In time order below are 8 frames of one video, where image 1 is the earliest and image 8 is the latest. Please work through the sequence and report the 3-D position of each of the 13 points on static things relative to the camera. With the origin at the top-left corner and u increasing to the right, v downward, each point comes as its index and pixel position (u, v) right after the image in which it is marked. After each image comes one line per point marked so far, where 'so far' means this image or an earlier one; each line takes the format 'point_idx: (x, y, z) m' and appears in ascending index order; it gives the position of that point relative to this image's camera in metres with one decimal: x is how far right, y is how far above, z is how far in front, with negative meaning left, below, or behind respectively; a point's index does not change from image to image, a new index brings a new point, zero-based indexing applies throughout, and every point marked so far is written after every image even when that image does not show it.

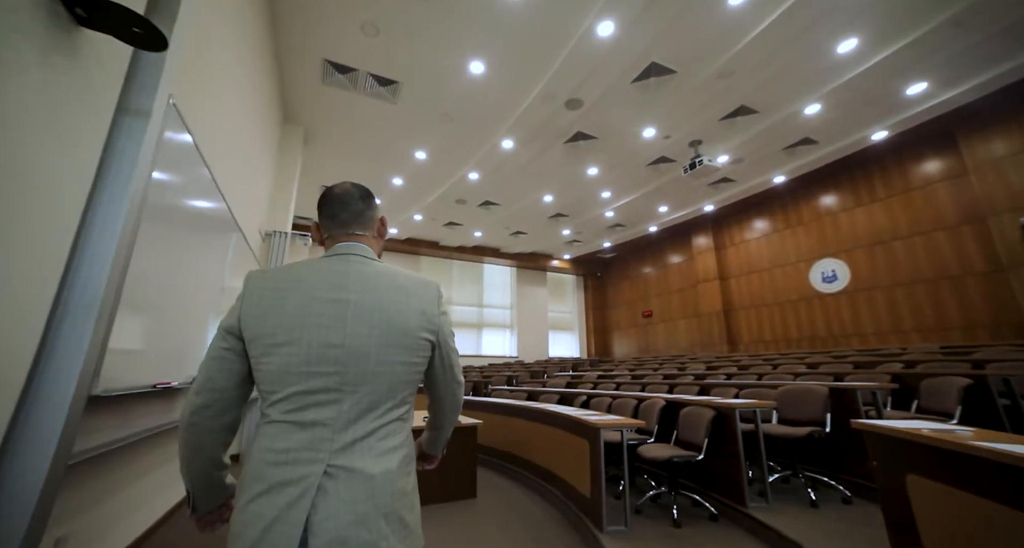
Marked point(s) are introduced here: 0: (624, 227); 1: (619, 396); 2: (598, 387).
0: (+2.4, +1.0, +8.6) m
1: (+0.8, -1.0, +3.1) m
2: (+0.9, -1.2, +4.2) m
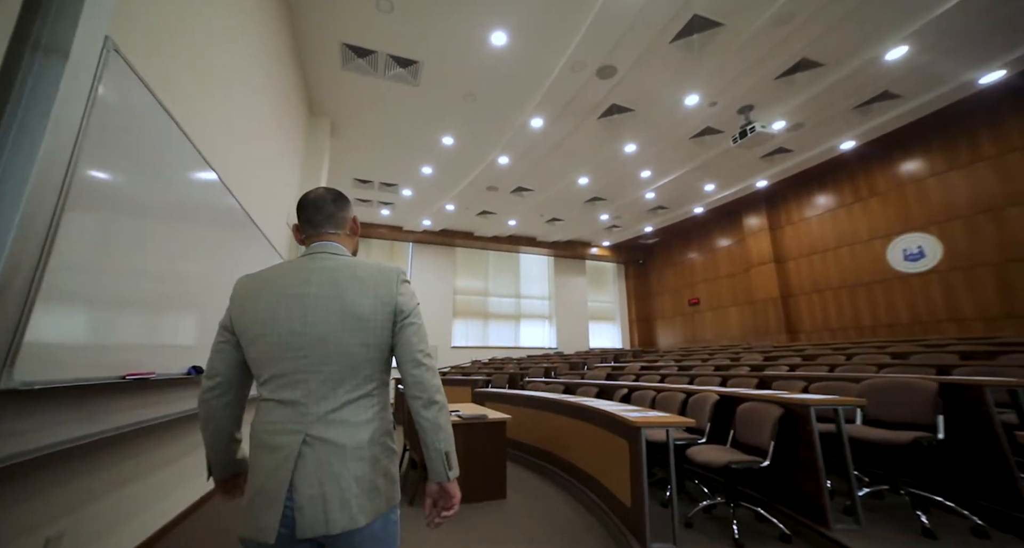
0: (+3.1, +1.3, +8.1) m
1: (+1.1, -0.8, +2.8) m
2: (+1.3, -1.0, +3.9) m
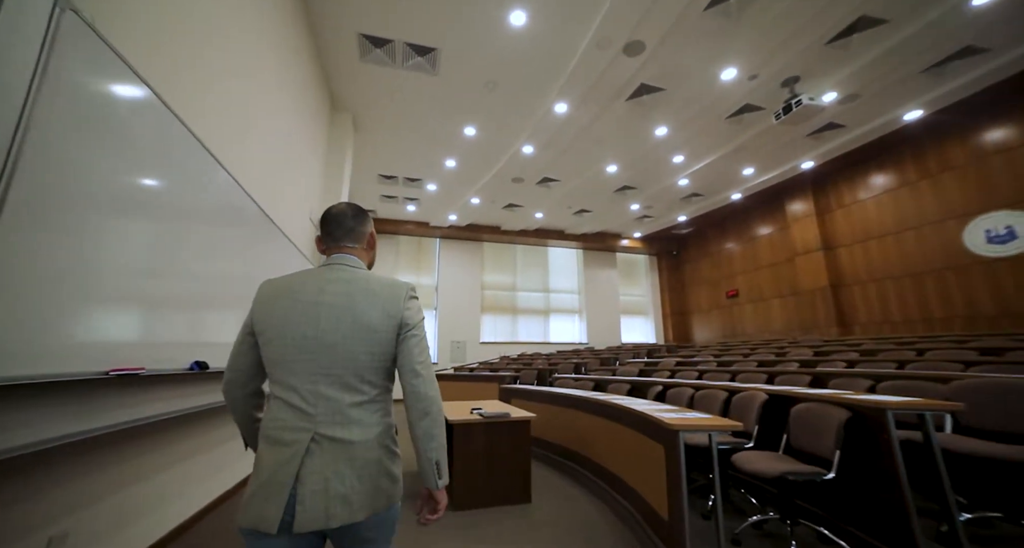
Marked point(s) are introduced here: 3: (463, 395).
0: (+3.7, +1.5, +7.6) m
1: (+1.3, -0.8, +2.6) m
2: (+1.5, -0.9, +3.6) m
3: (-0.8, -1.8, +5.8) m
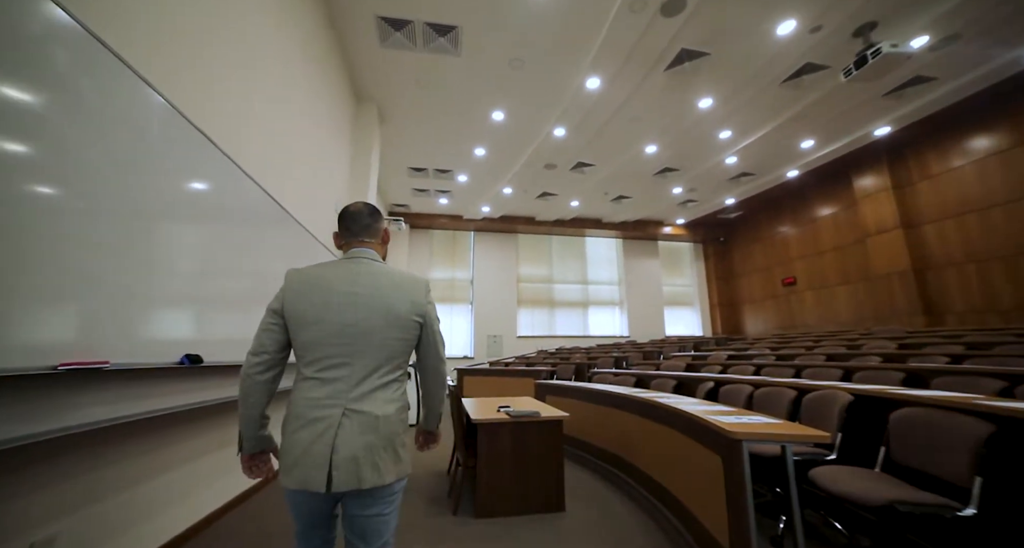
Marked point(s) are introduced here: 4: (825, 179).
0: (+4.3, +1.7, +7.0) m
1: (+1.4, -0.6, +2.3) m
2: (+1.8, -0.8, +3.3) m
3: (-0.2, -1.7, +5.6) m
4: (+6.6, +2.0, +8.4) m
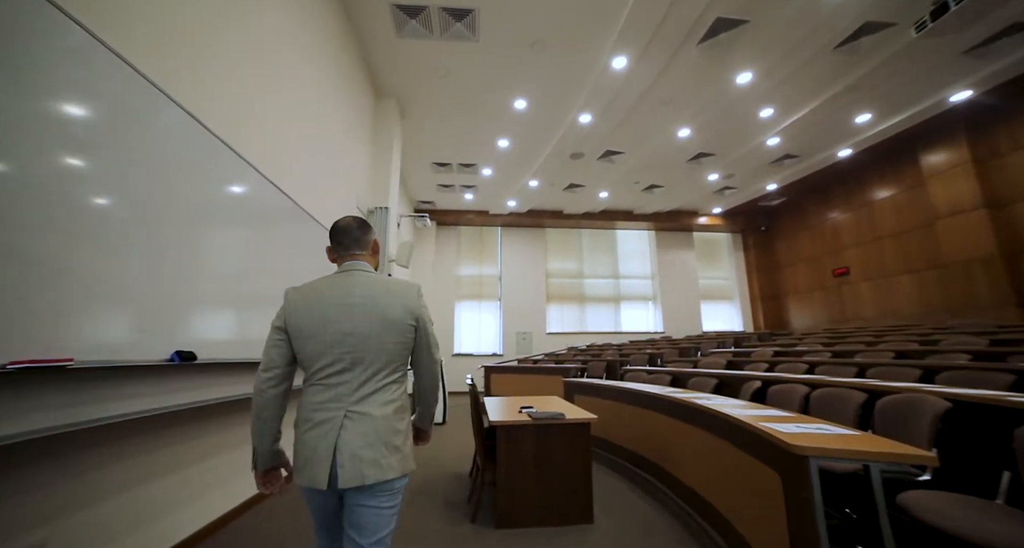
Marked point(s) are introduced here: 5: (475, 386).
0: (+4.7, +1.9, +6.5) m
1: (+1.6, -0.6, +2.0) m
2: (+2.0, -0.7, +3.0) m
3: (+0.2, -1.6, +5.5) m
4: (+7.1, +2.2, +7.7) m
5: (-0.2, -0.6, +2.2) m
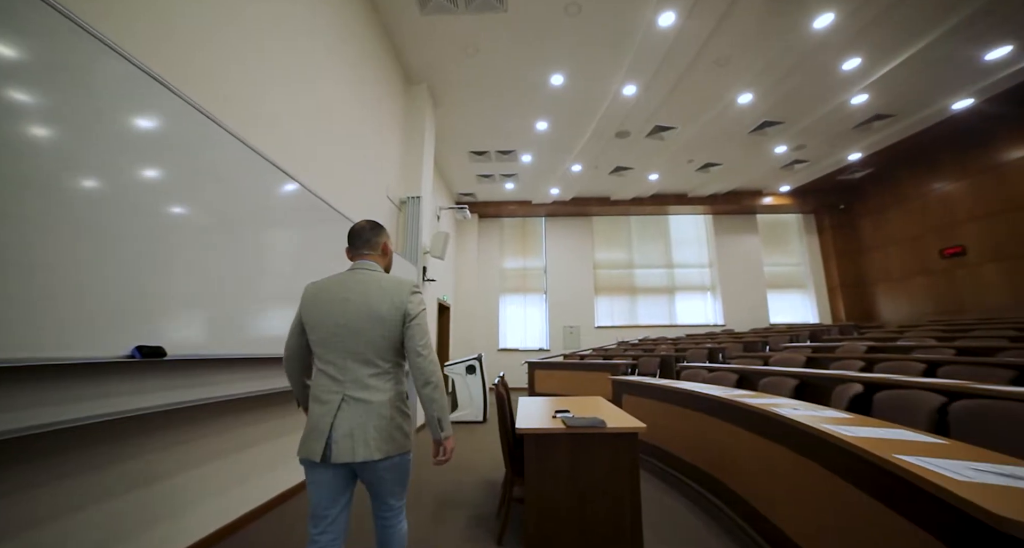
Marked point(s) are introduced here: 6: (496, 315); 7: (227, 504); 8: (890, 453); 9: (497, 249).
0: (+5.3, +2.2, +5.6) m
1: (+1.7, -0.5, +1.5) m
2: (+2.2, -0.6, +2.4) m
3: (+0.7, -1.5, +5.2) m
4: (+7.8, +2.5, +6.4) m
5: (-0.1, -0.5, +1.9) m
6: (-0.4, -1.0, +9.3) m
7: (-1.9, -1.5, +2.6) m
8: (+0.9, -0.4, +1.0) m
9: (-0.4, +0.6, +9.6) m
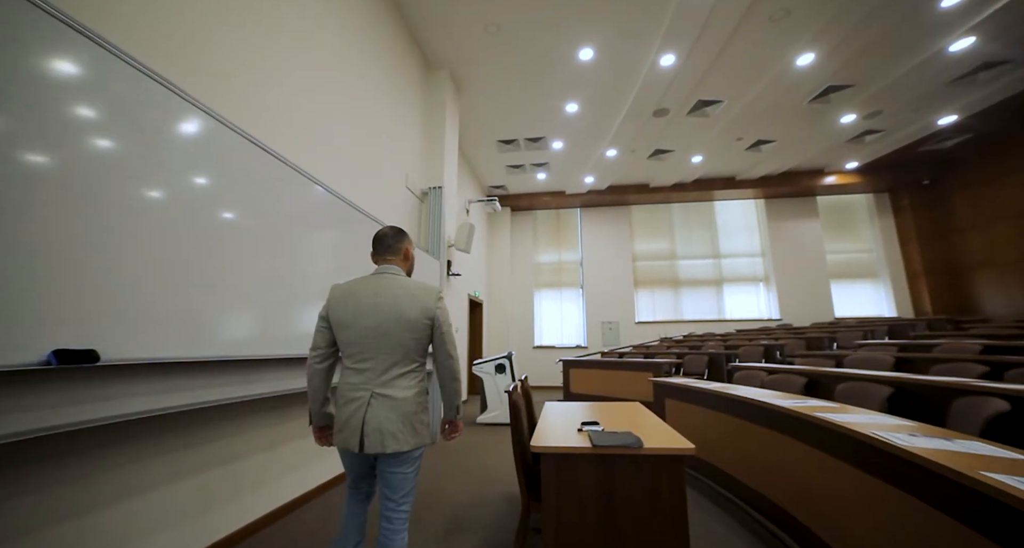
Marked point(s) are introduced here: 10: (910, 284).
0: (+5.6, +2.3, +4.7) m
1: (+1.7, -0.4, +1.1) m
2: (+2.3, -0.5, +2.0) m
3: (+1.1, -1.4, +4.8) m
4: (+8.3, +2.8, +5.4) m
5: (0.0, -0.5, +1.7) m
6: (+0.4, -0.8, +9.0) m
7: (-1.7, -1.5, +2.5) m
8: (+0.9, -0.4, +0.7) m
9: (+0.4, +0.7, +9.4) m
10: (+8.4, -0.2, +8.5) m
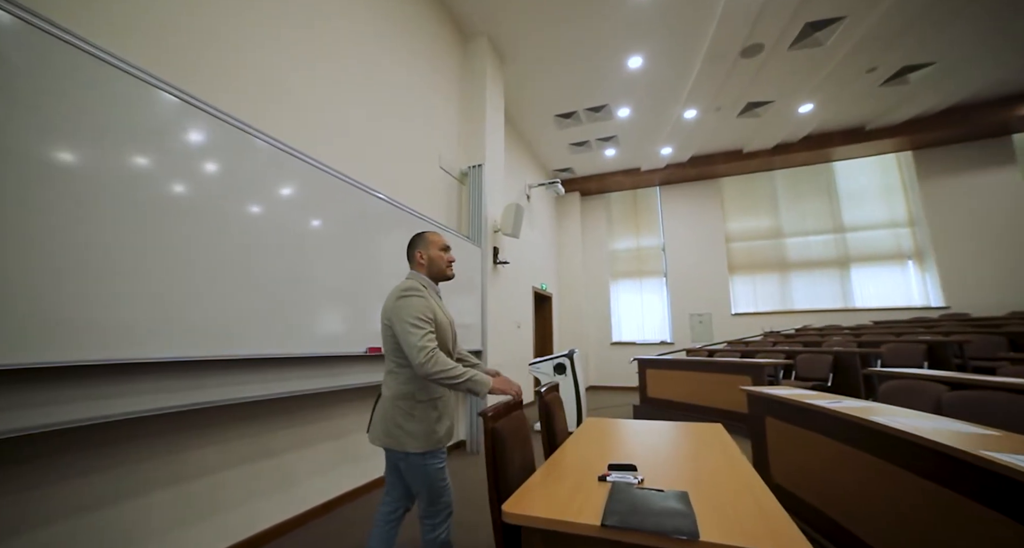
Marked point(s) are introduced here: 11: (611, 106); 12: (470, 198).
0: (+6.0, +2.7, +2.9) m
1: (+1.5, -0.2, +0.2) m
2: (+2.3, -0.3, +0.9) m
3: (+1.8, -1.2, +4.0) m
4: (+8.7, +3.3, +3.0) m
5: (0.0, -0.4, +1.1) m
6: (+2.0, -0.6, +8.3) m
7: (-1.4, -1.4, +2.3) m
8: (+0.7, -0.3, 0.0) m
9: (+2.0, +1.0, +8.5) m
10: (+9.6, +0.3, +6.0) m
11: (+1.3, +2.2, +5.2) m
12: (-0.4, +0.7, +4.0) m
